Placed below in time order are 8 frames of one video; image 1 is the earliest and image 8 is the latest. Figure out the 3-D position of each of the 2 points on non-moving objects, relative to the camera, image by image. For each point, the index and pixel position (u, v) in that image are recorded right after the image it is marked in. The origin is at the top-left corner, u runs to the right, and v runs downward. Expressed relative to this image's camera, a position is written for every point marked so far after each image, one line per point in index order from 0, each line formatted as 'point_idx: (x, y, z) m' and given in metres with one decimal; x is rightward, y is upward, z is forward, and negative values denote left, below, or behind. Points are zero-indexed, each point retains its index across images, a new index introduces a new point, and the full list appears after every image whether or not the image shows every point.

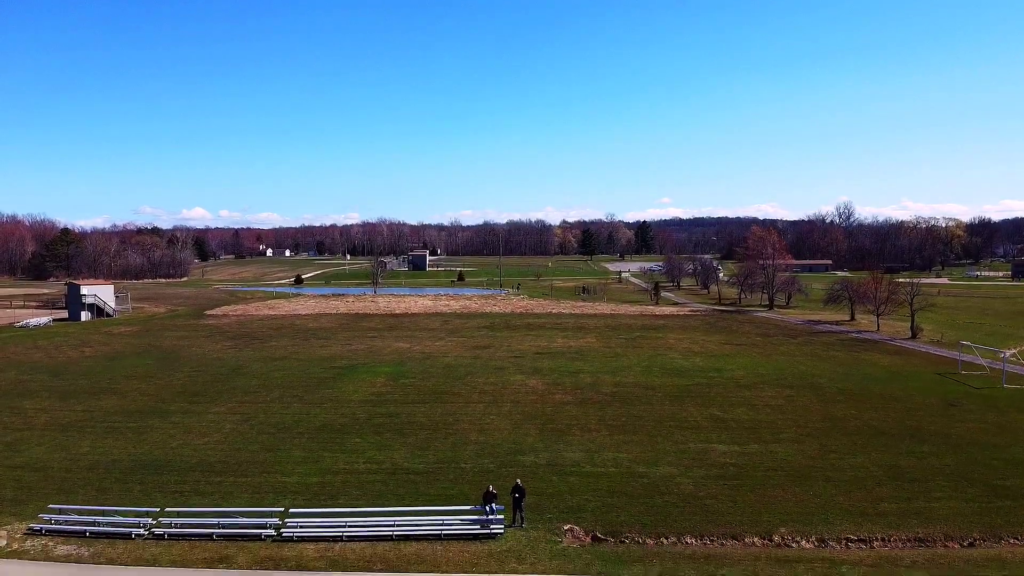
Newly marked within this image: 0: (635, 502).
0: (+2.5, -4.3, +16.2) m
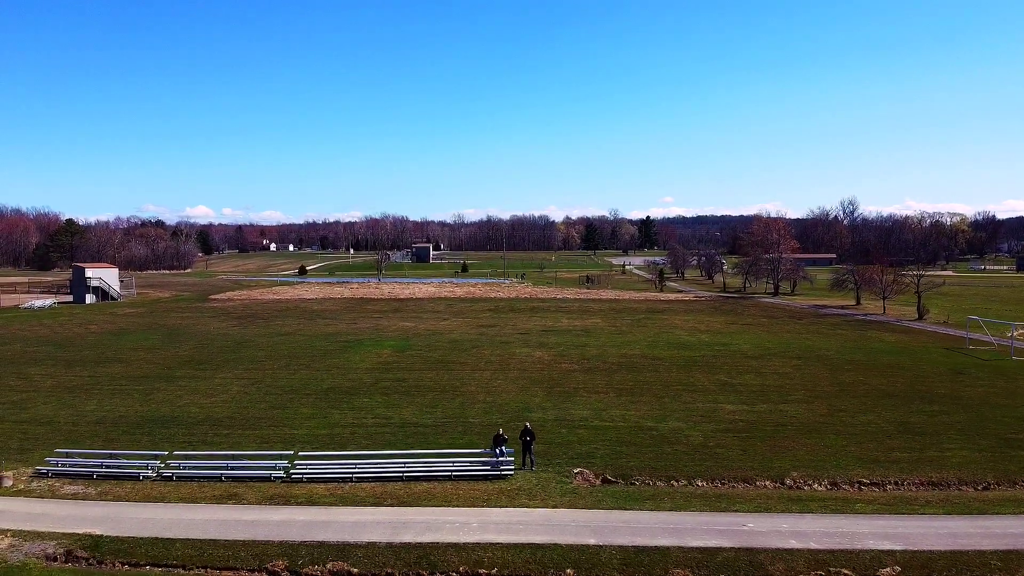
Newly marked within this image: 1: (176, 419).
0: (+2.6, -3.2, +16.2) m
1: (-8.3, -3.2, +20.0) m
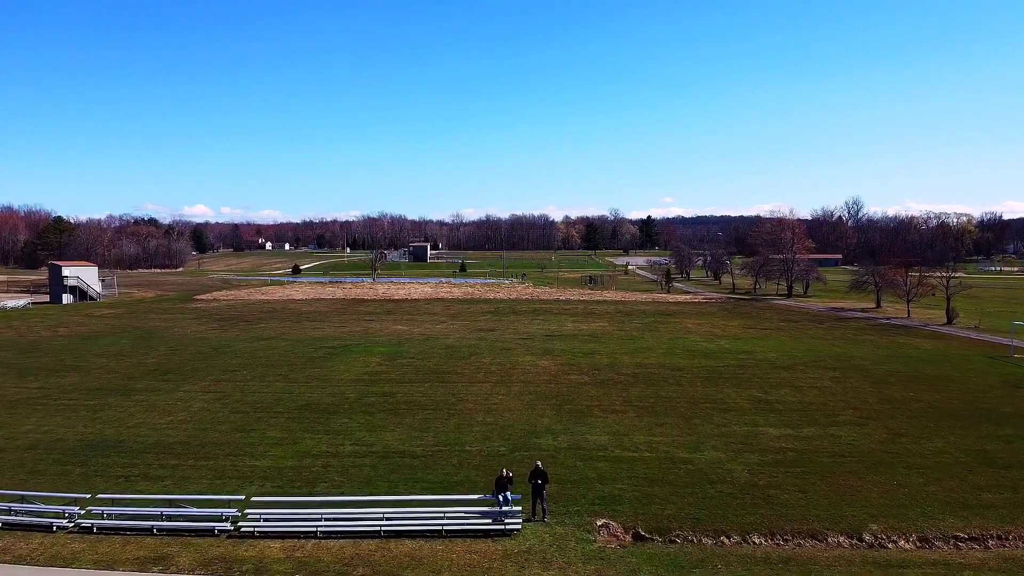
0: (+2.7, -3.3, +13.2) m
1: (-8.2, -3.3, +17.0) m
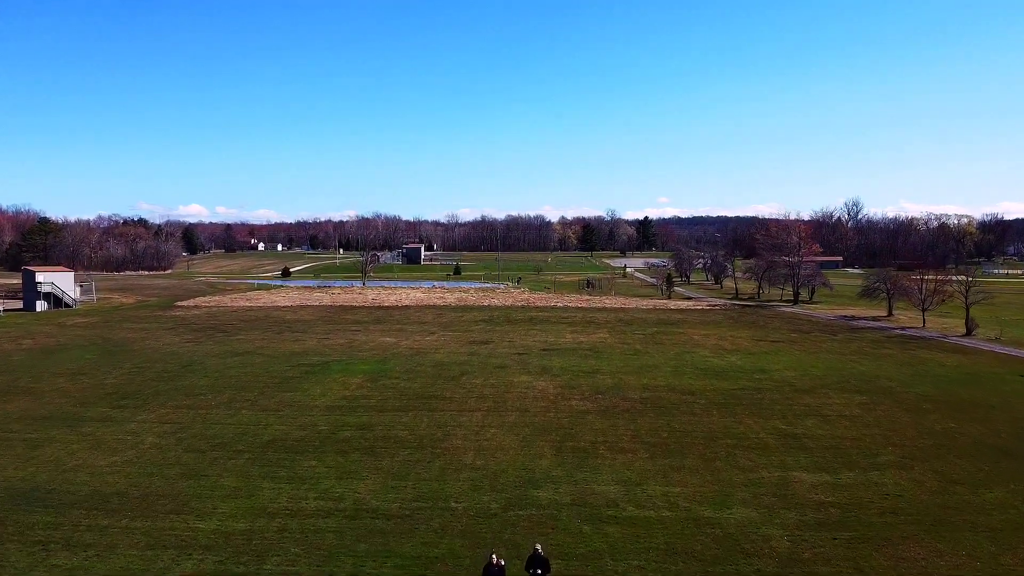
0: (+2.6, -3.7, +10.8) m
1: (-8.3, -3.7, +14.5) m
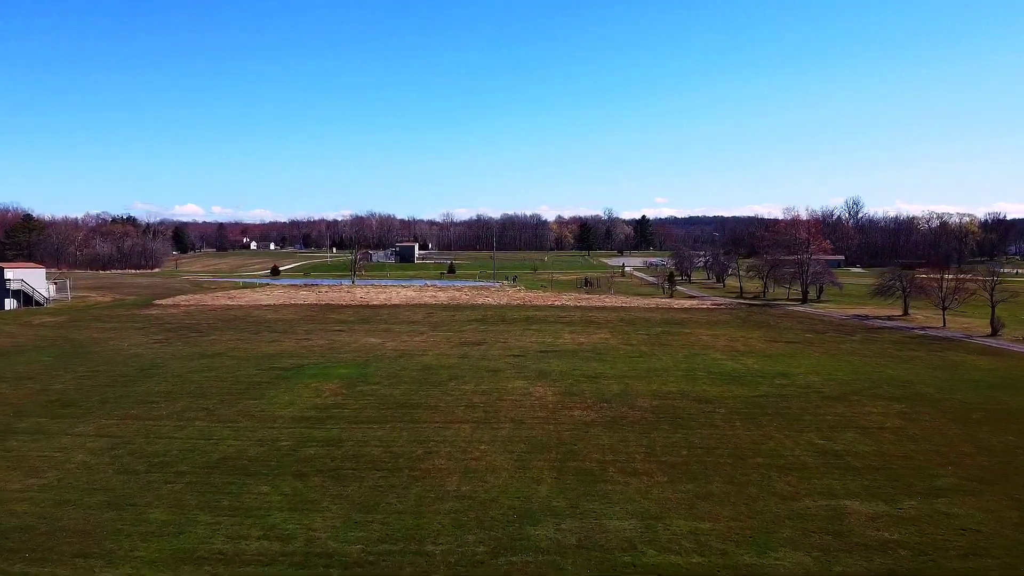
0: (+2.5, -3.6, +8.1) m
1: (-8.4, -3.6, +11.8) m
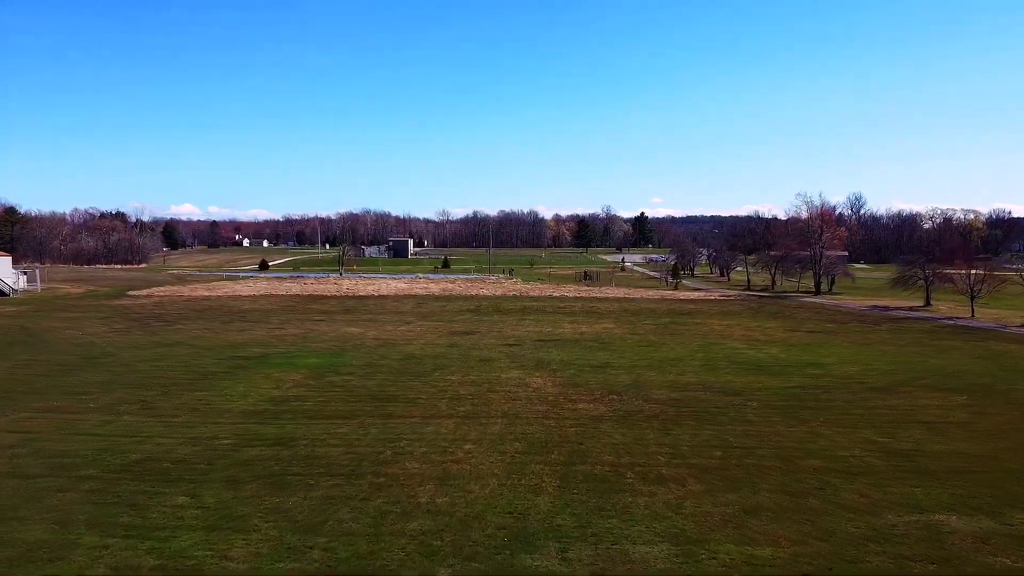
0: (+2.4, -3.0, +5.1) m
1: (-8.5, -2.9, +8.8) m
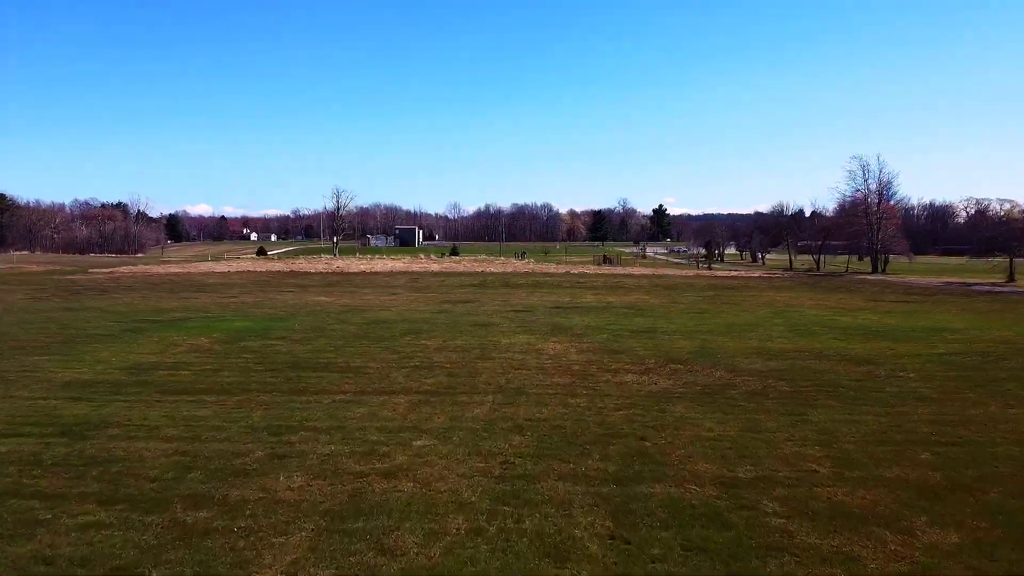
0: (+2.3, -1.7, -1.1) m
1: (-8.6, -1.7, +2.7) m
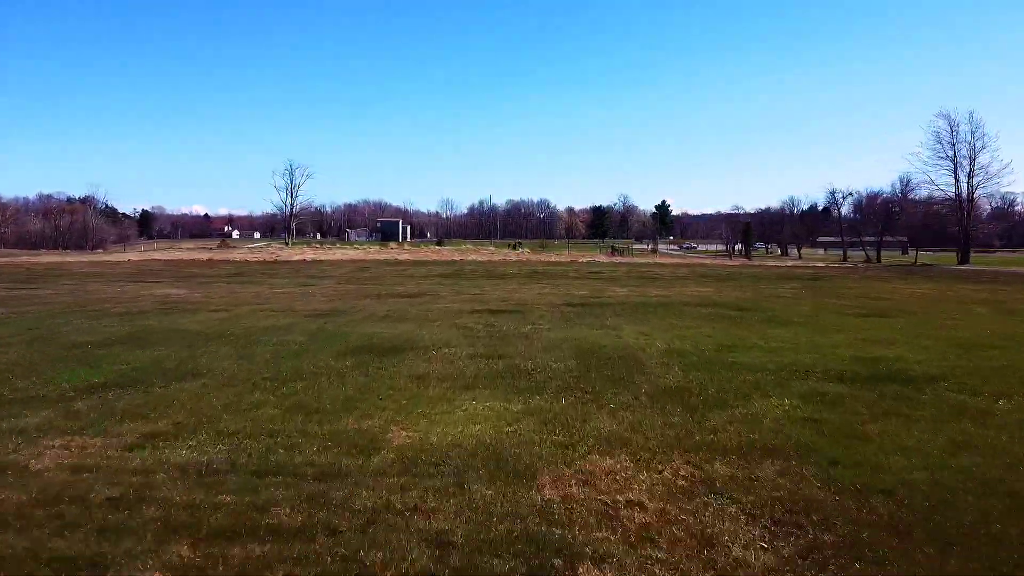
0: (+2.0, -1.4, -10.8) m
1: (-8.9, -1.4, -6.9) m
